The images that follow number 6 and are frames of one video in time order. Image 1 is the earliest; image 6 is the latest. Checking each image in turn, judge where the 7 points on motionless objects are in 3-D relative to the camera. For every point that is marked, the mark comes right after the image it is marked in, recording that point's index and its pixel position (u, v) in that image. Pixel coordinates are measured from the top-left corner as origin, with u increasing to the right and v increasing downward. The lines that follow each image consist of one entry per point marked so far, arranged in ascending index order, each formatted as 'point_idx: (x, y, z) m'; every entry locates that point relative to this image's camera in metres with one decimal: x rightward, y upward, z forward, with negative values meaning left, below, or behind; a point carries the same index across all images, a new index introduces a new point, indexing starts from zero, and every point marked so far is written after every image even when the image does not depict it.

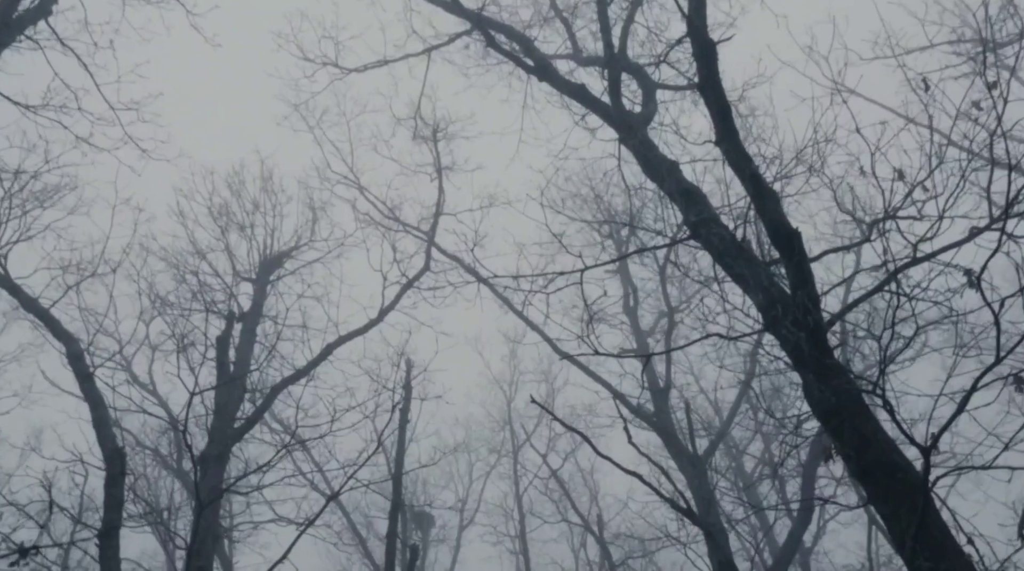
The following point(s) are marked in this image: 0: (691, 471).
0: (+1.7, -1.7, +9.7) m
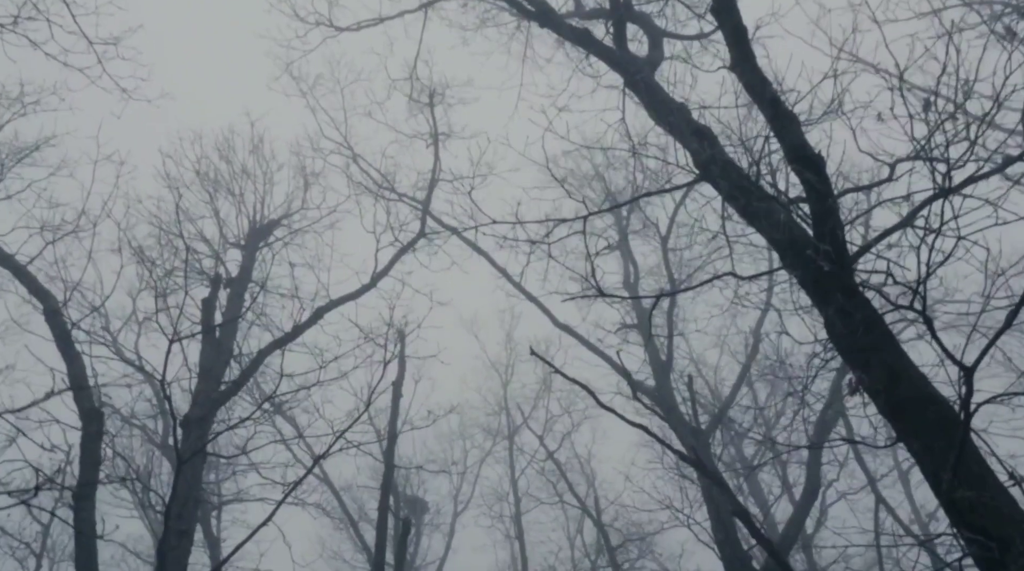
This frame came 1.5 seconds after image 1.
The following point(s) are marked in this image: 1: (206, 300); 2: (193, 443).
0: (+1.6, -1.4, +9.4) m
1: (-2.5, -0.1, +8.5) m
2: (-2.3, -1.1, +7.3) m
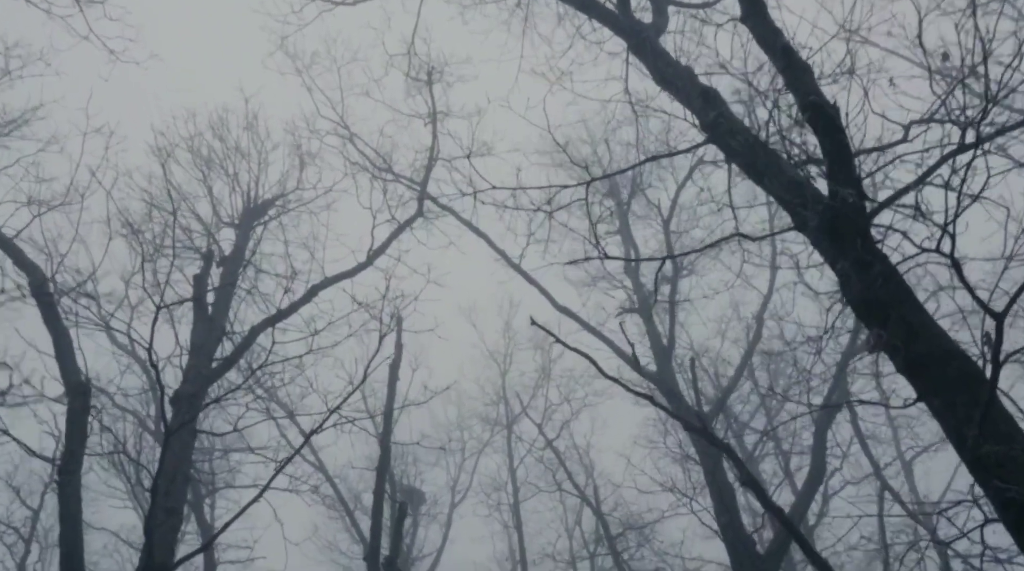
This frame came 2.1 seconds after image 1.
0: (+1.6, -1.3, +9.2) m
1: (-2.5, +0.1, +8.3) m
2: (-2.3, -0.9, +7.1) m
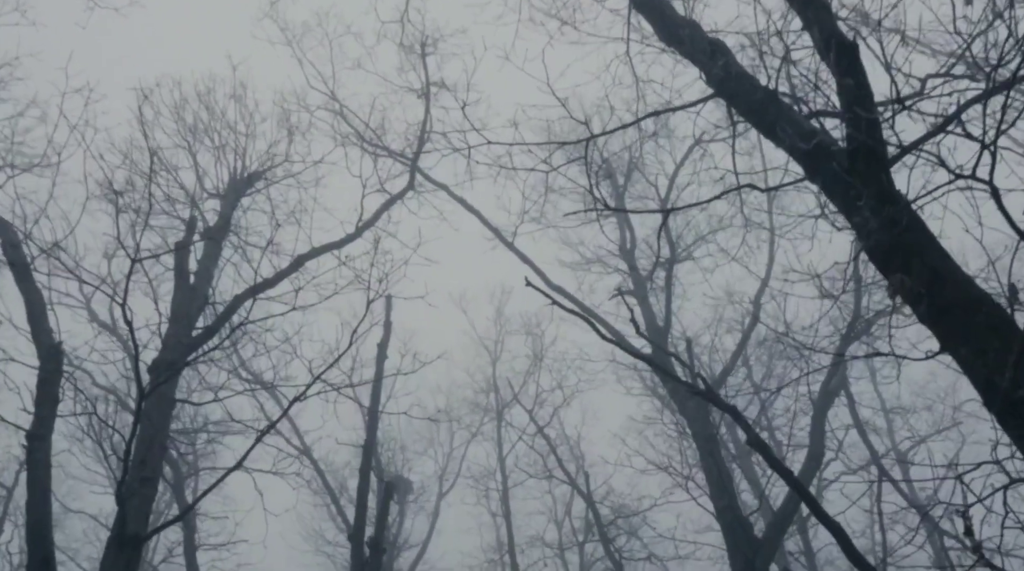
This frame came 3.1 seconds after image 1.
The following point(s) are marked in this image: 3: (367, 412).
0: (+1.6, -1.1, +9.0) m
1: (-2.6, +0.3, +8.0) m
2: (-2.3, -0.7, +6.8) m
3: (-1.5, -1.3, +10.9) m
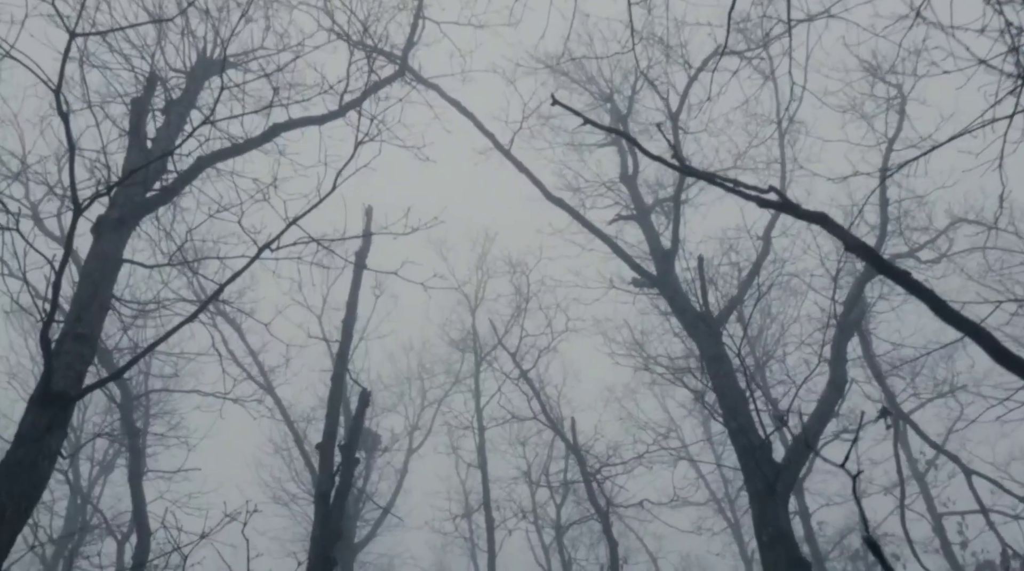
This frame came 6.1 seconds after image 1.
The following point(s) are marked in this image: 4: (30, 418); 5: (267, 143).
0: (+1.5, -0.4, +8.1) m
1: (-2.5, +1.2, +7.1) m
2: (-2.3, +0.2, +5.9) m
3: (-1.7, -0.5, +10.0) m
4: (-2.2, -0.6, +4.6) m
5: (-1.7, +1.0, +7.1) m
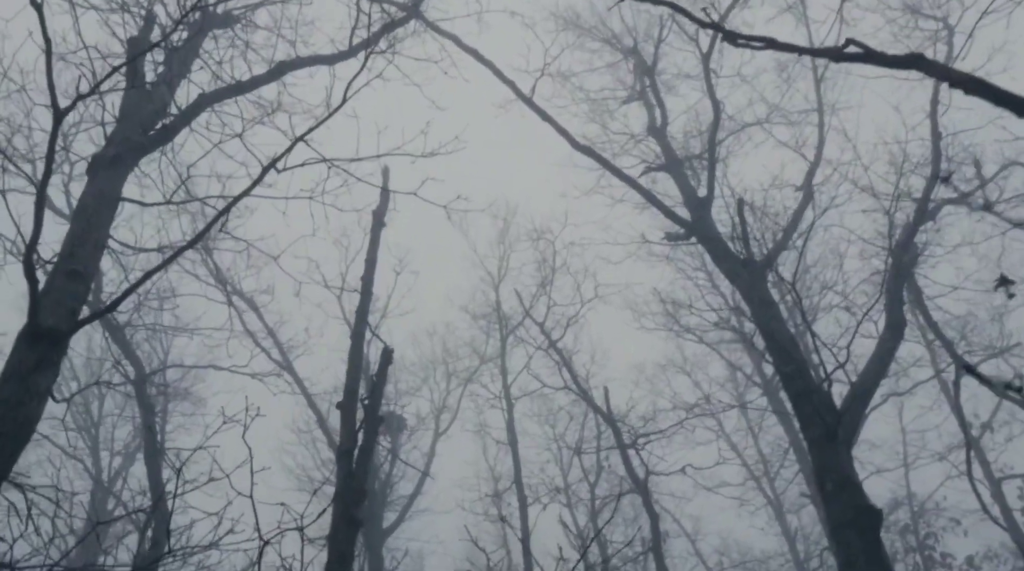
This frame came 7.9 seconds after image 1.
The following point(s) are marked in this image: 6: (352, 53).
0: (+1.7, +0.1, +7.6) m
1: (-2.4, +1.5, +6.6) m
2: (-2.1, +0.5, +5.4) m
3: (-1.4, -0.2, +9.5) m
4: (-2.0, -0.3, +4.2) m
5: (-1.5, +1.3, +6.6) m
6: (-1.1, +1.6, +7.2) m
